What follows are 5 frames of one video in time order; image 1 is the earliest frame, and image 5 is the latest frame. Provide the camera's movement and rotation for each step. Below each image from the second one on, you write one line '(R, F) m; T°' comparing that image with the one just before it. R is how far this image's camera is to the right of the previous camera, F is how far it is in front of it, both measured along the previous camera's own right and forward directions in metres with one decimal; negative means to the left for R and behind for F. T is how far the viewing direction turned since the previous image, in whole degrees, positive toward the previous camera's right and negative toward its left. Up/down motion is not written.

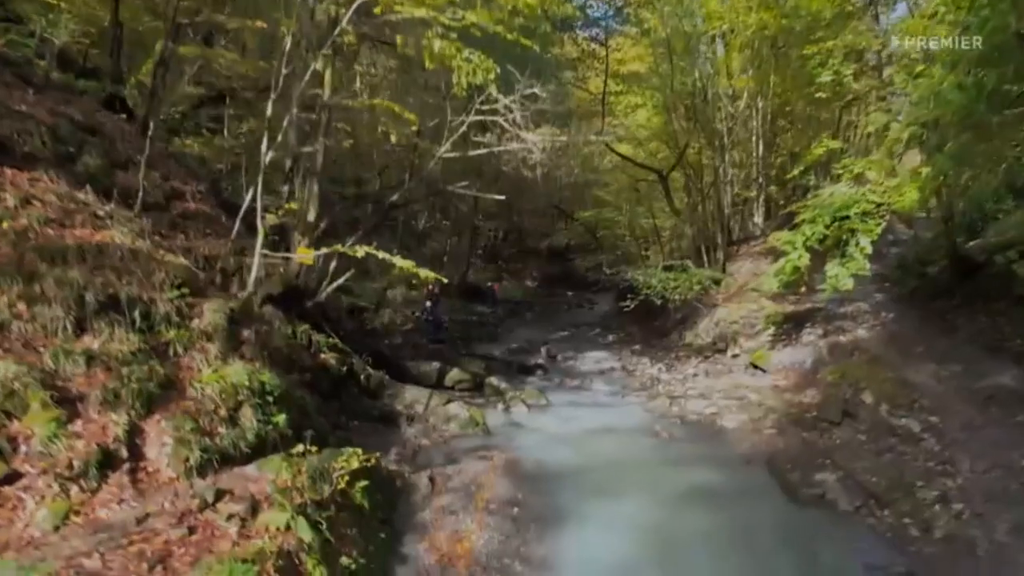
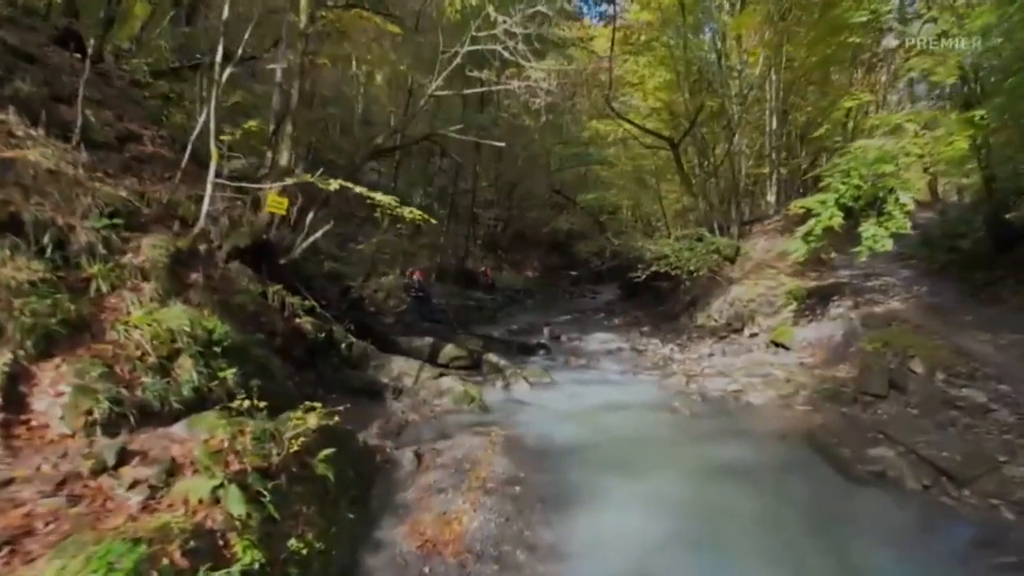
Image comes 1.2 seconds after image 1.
(0.0, +1.3) m; 0°
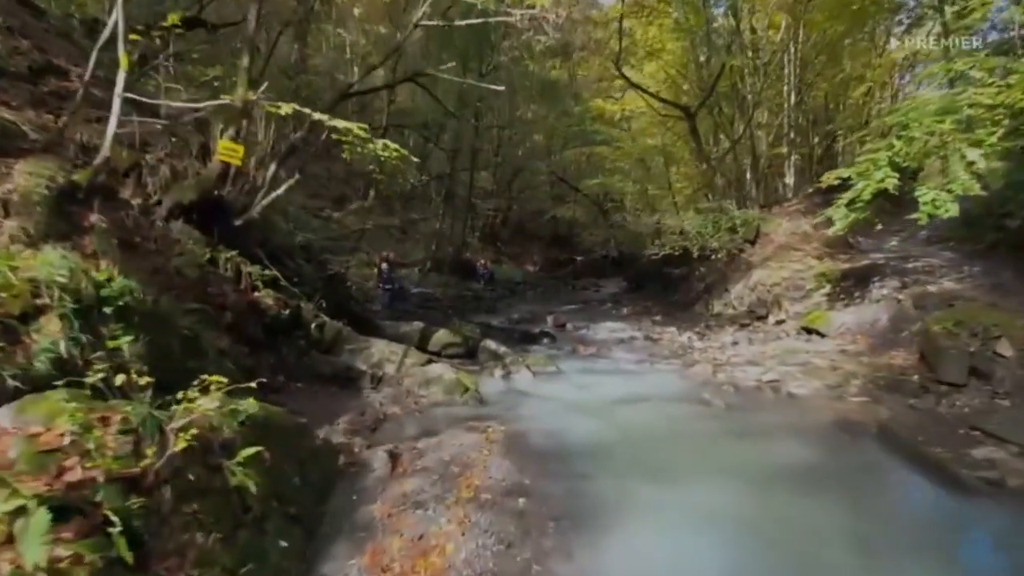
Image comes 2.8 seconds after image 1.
(0.0, +1.6) m; 0°
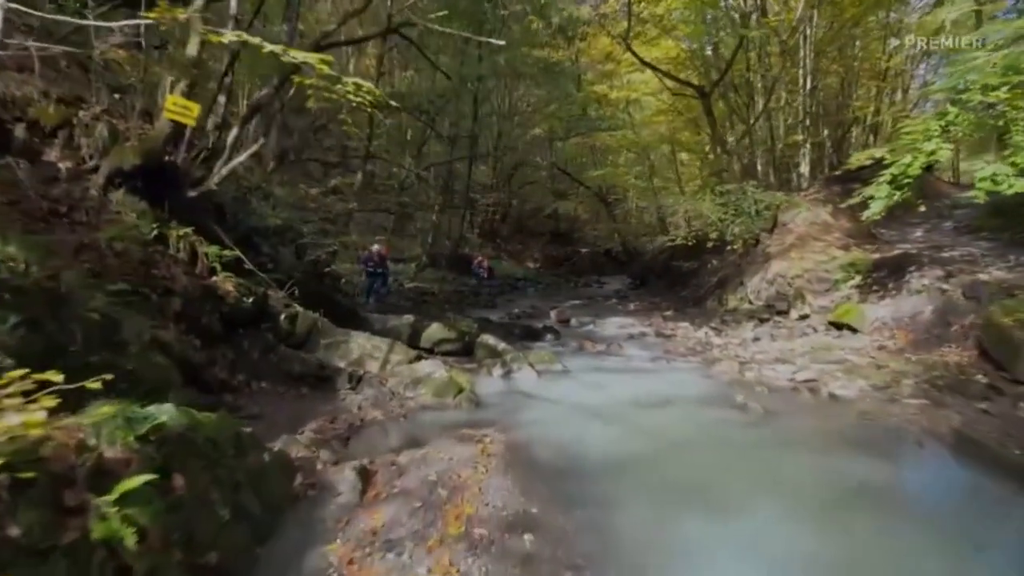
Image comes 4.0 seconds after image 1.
(0.0, +1.2) m; 0°
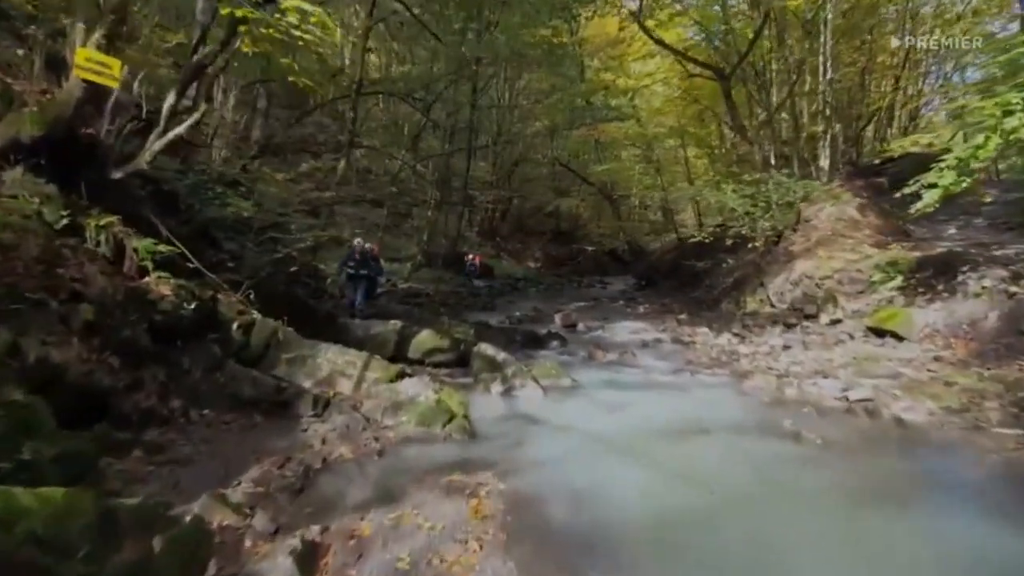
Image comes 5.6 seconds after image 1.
(0.0, +1.3) m; 0°
